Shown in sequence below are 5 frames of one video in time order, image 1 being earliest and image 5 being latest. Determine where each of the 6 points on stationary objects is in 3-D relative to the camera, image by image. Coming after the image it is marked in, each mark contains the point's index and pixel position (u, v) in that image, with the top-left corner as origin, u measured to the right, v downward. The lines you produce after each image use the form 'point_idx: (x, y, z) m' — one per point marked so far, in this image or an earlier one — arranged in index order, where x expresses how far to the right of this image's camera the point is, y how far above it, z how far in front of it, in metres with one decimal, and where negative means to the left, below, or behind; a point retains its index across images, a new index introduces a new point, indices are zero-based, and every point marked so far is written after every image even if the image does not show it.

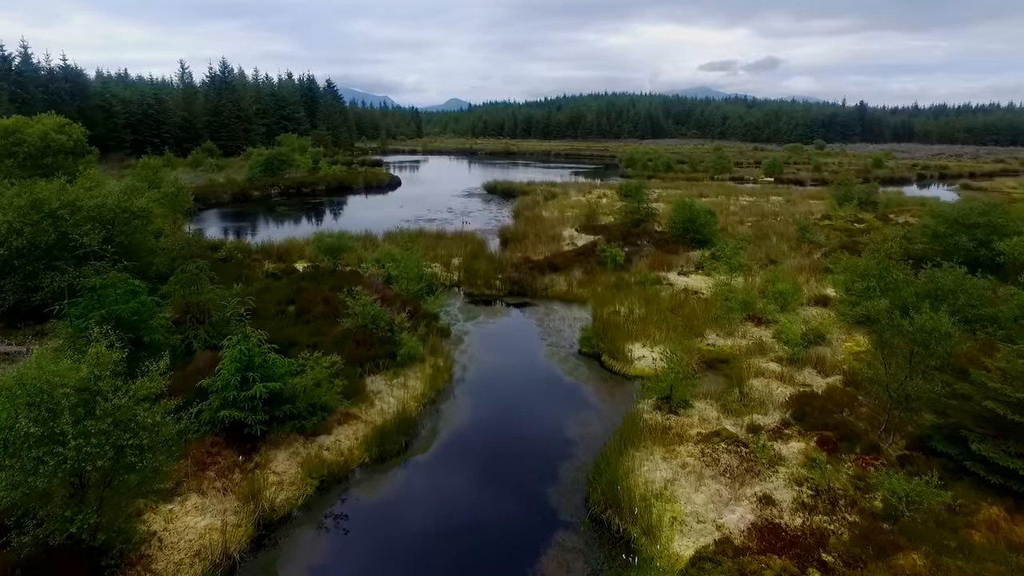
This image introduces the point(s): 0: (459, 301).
0: (-1.1, -0.3, +15.2) m
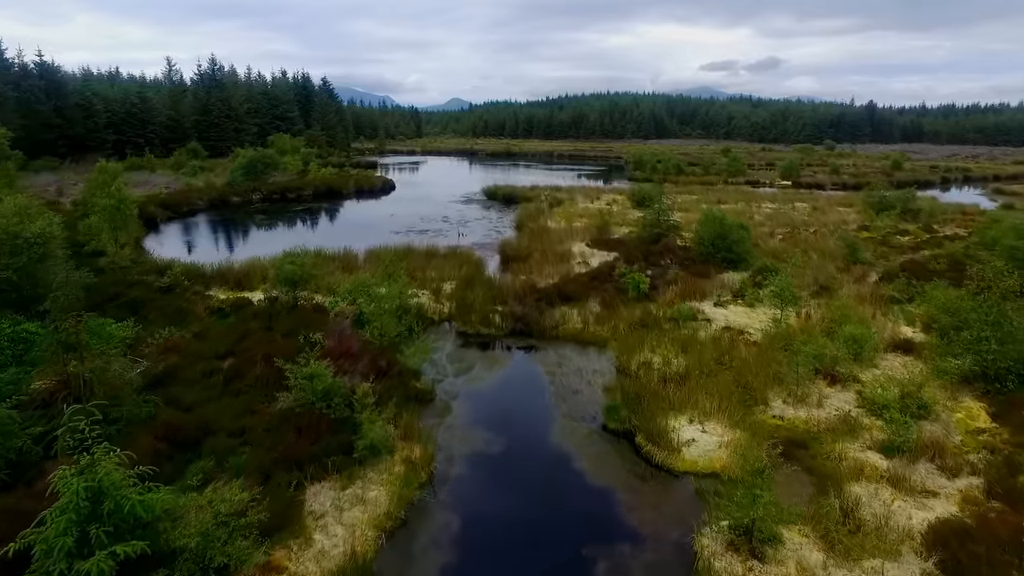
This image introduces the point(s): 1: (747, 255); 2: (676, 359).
0: (-1.1, -1.0, +12.3) m
1: (+6.1, +0.8, +18.2) m
2: (+2.6, -1.1, +11.1) m
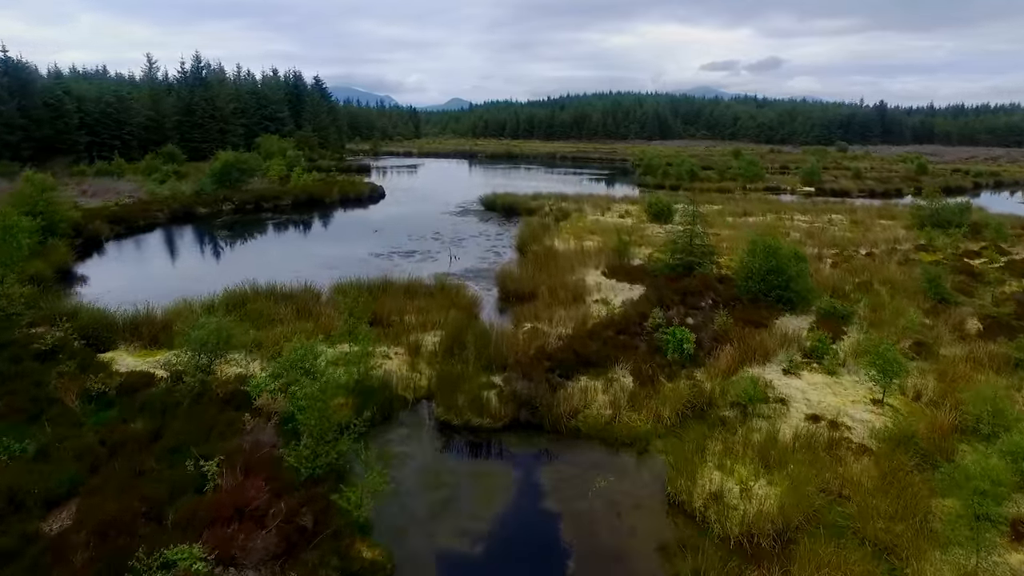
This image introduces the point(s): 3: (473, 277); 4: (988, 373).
0: (-1.1, -2.0, +8.6) m
1: (+6.2, -0.1, +14.5) m
2: (+2.6, -2.1, +7.4) m
3: (-1.0, +0.3, +18.1) m
4: (+7.2, -1.3, +10.5) m
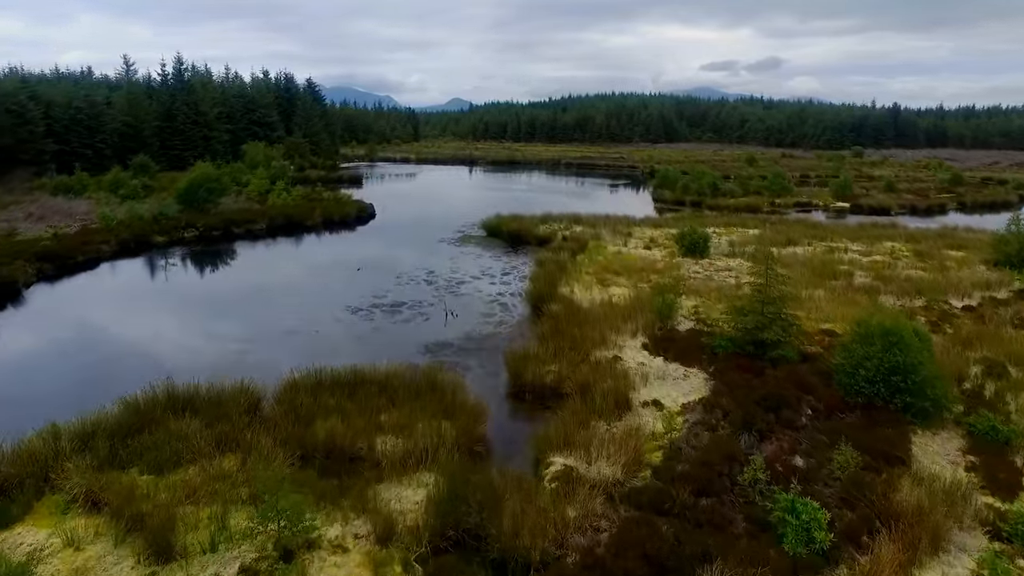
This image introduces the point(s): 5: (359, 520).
0: (-0.8, -3.5, +4.4) m
1: (+6.4, -1.7, +10.3) m
2: (+2.9, -3.6, +3.2) m
3: (-0.7, -1.3, +13.8) m
4: (+7.5, -2.8, +6.3) m
5: (-1.7, -2.6, +7.7) m
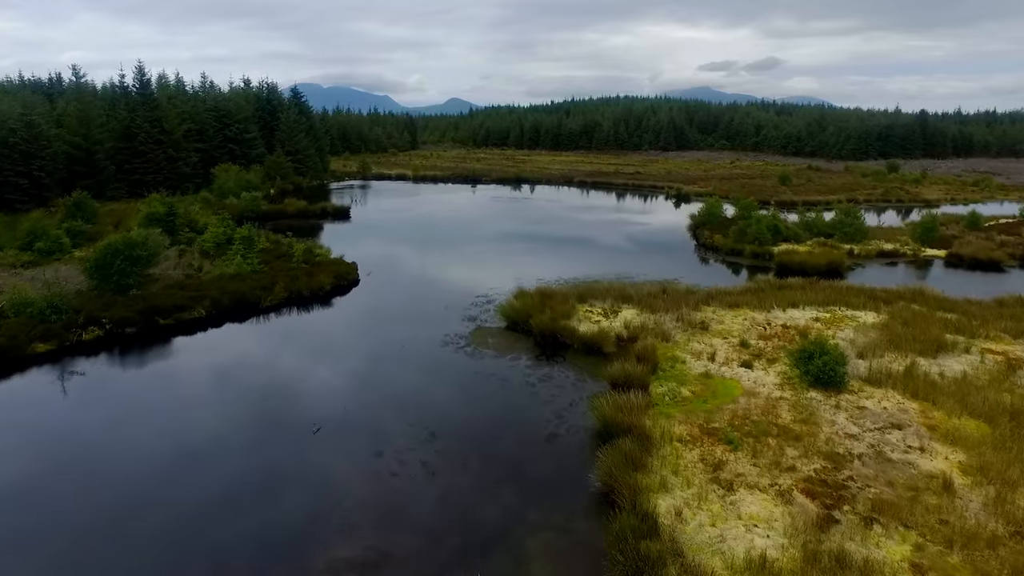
0: (+0.2, -6.9, -3.6) m
1: (+7.4, -5.1, +2.3) m
2: (+3.9, -7.0, -4.8) m
3: (+0.2, -4.7, +5.9) m
4: (+8.5, -6.2, -1.6) m
5: (-0.7, -6.0, -0.3) m
